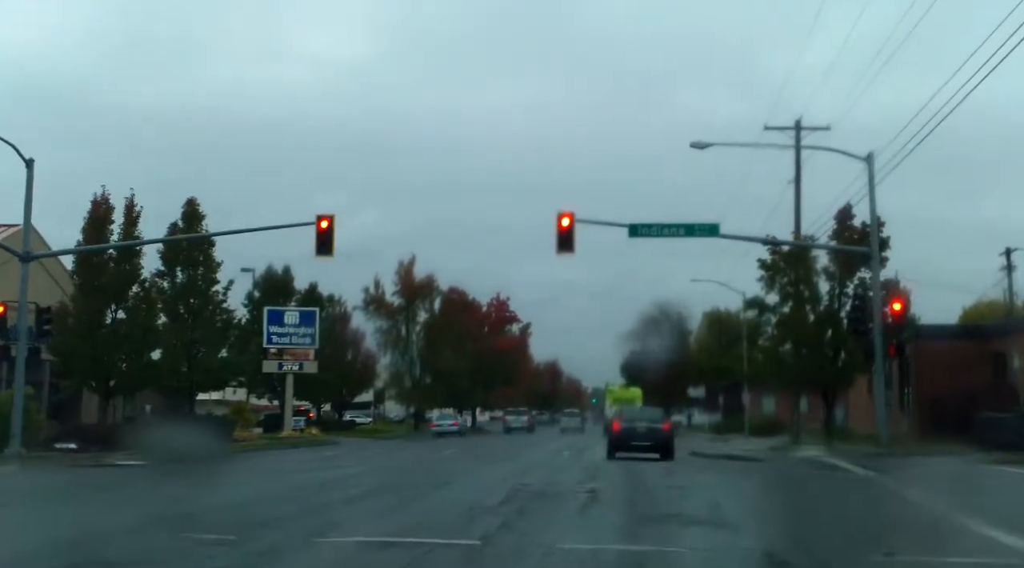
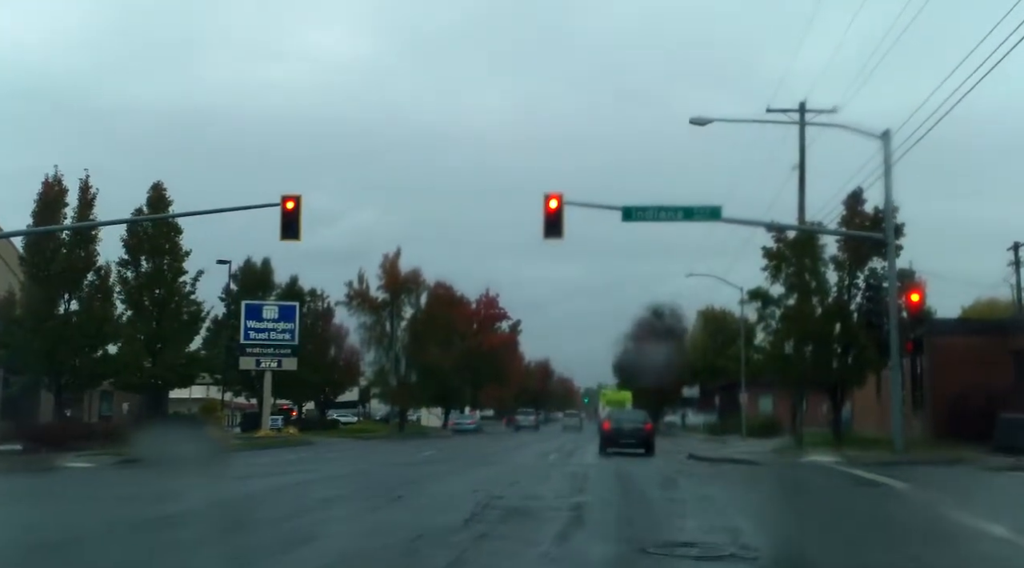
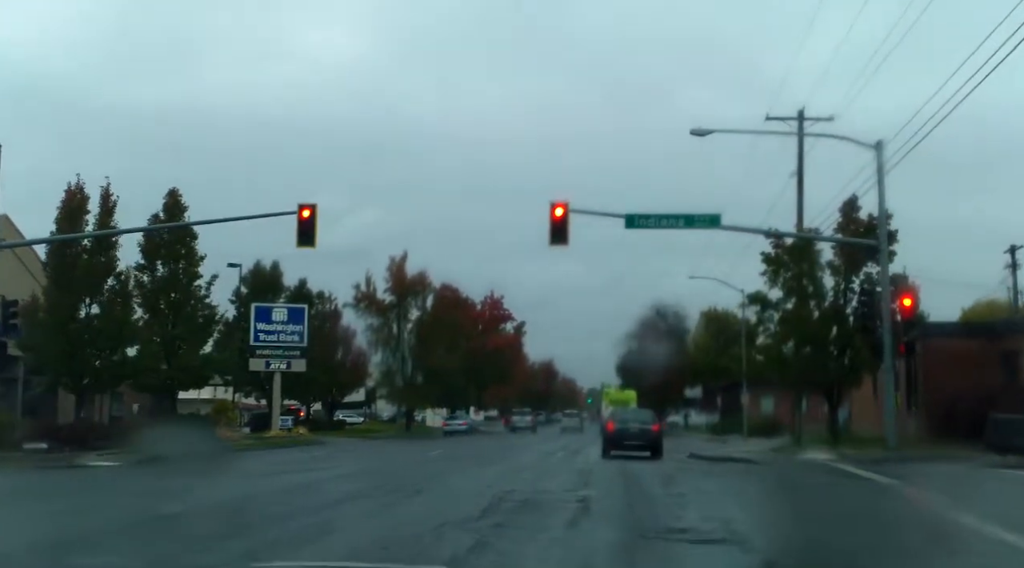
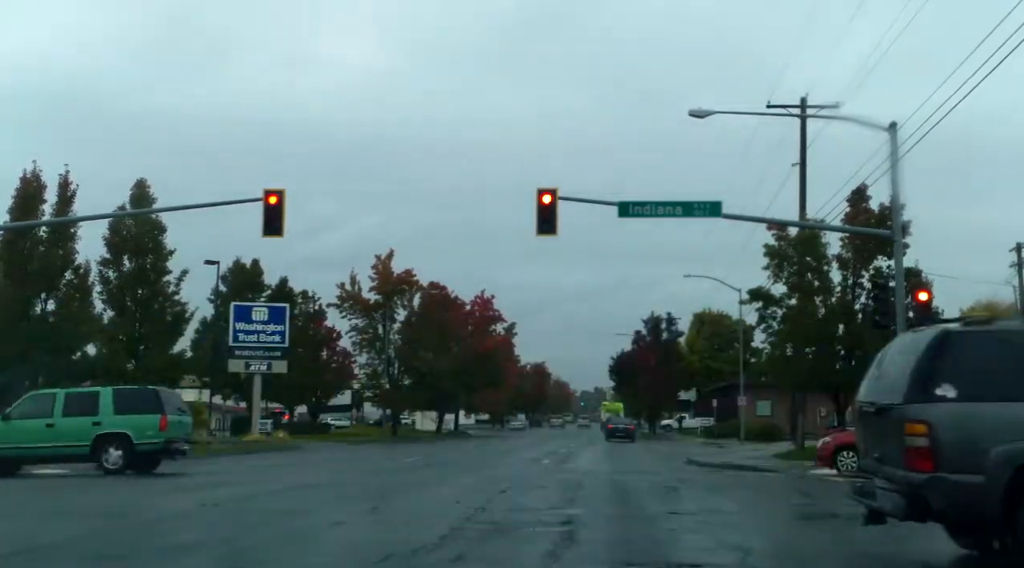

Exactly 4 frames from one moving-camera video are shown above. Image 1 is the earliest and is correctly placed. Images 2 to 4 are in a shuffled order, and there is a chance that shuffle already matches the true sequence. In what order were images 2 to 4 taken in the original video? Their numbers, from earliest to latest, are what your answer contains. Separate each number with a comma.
3, 2, 4
